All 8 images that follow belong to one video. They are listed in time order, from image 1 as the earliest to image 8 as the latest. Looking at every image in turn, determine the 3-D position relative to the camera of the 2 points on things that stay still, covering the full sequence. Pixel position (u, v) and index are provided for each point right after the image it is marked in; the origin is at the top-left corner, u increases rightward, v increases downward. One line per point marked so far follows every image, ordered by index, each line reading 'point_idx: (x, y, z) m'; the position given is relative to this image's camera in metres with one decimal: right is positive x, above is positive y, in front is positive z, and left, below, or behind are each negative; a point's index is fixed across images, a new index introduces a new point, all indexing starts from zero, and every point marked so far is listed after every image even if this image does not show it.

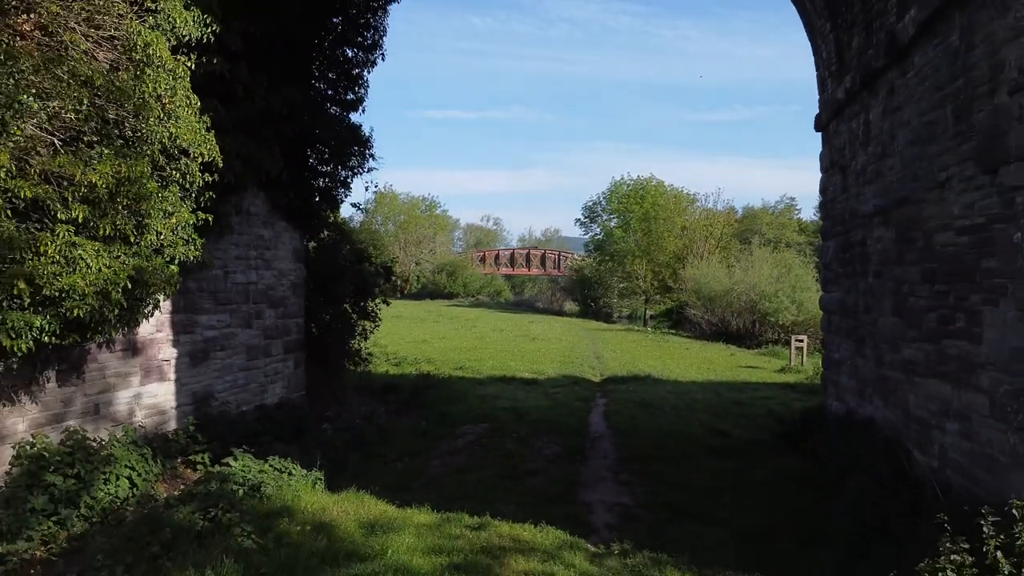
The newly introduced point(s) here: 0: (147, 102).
0: (-1.8, +0.9, +4.3) m
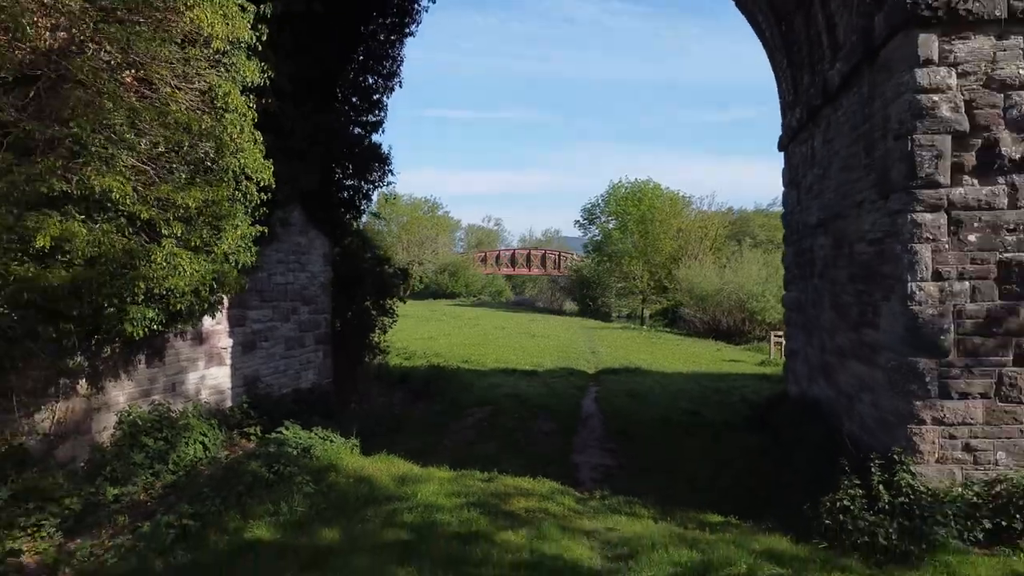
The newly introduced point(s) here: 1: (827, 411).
0: (-1.8, +0.9, +5.4) m
1: (+2.3, -0.9, +6.2) m
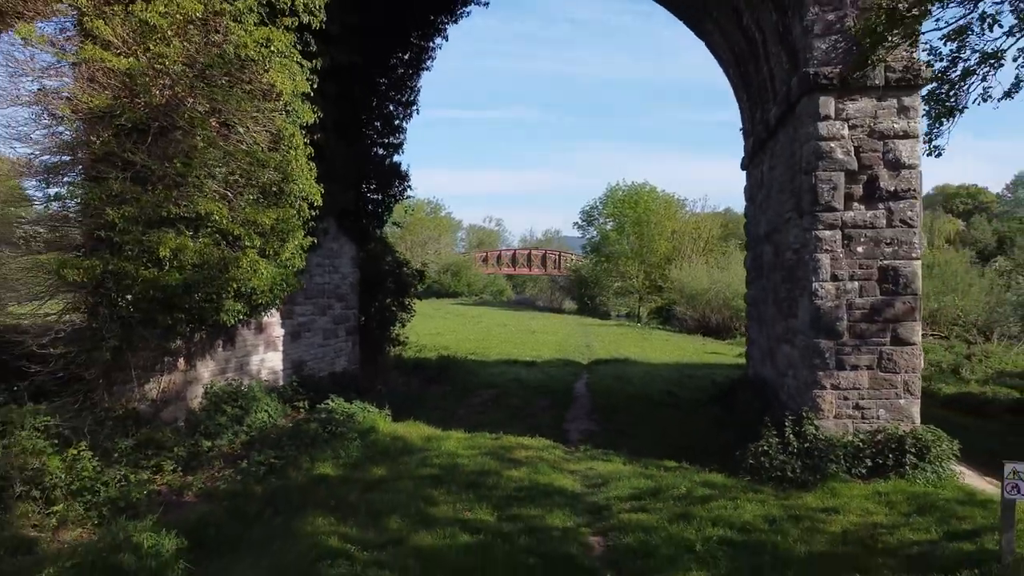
0: (-1.8, +1.0, +6.8) m
1: (+2.3, -0.9, +7.6) m
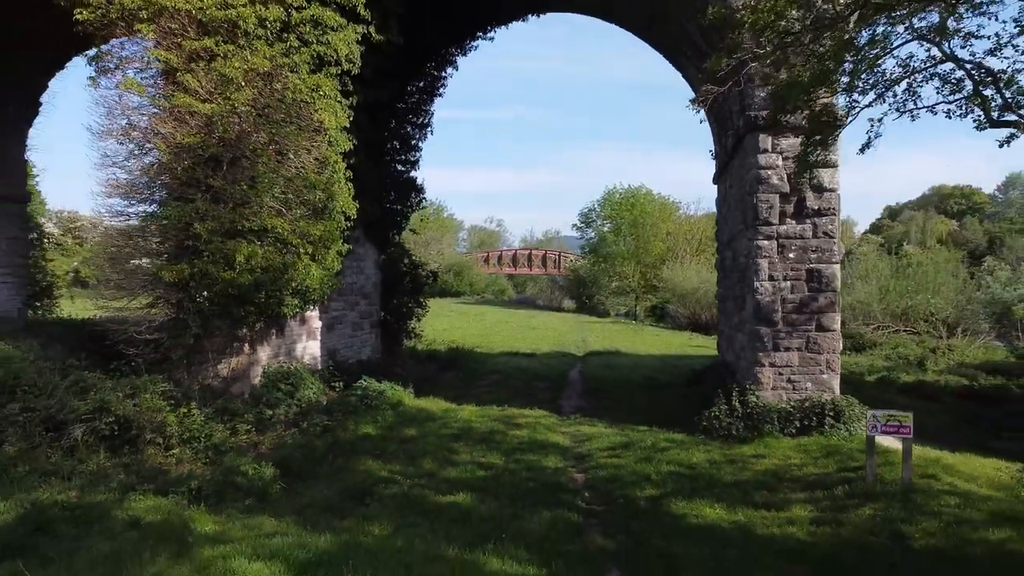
0: (-1.8, +1.0, +8.3) m
1: (+2.4, -0.9, +9.1) m
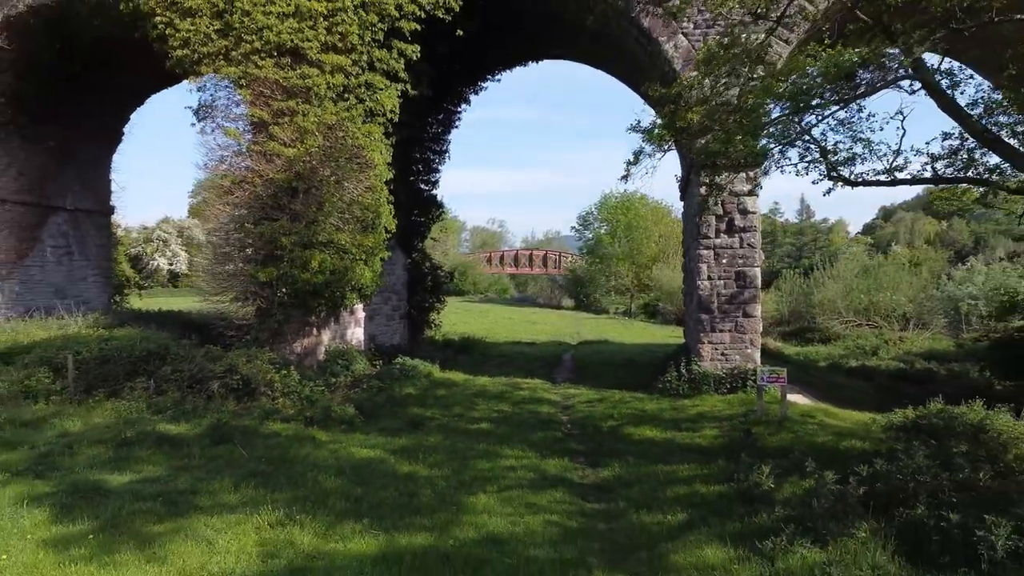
0: (-1.7, +1.0, +10.8) m
1: (+2.4, -0.8, +11.6) m
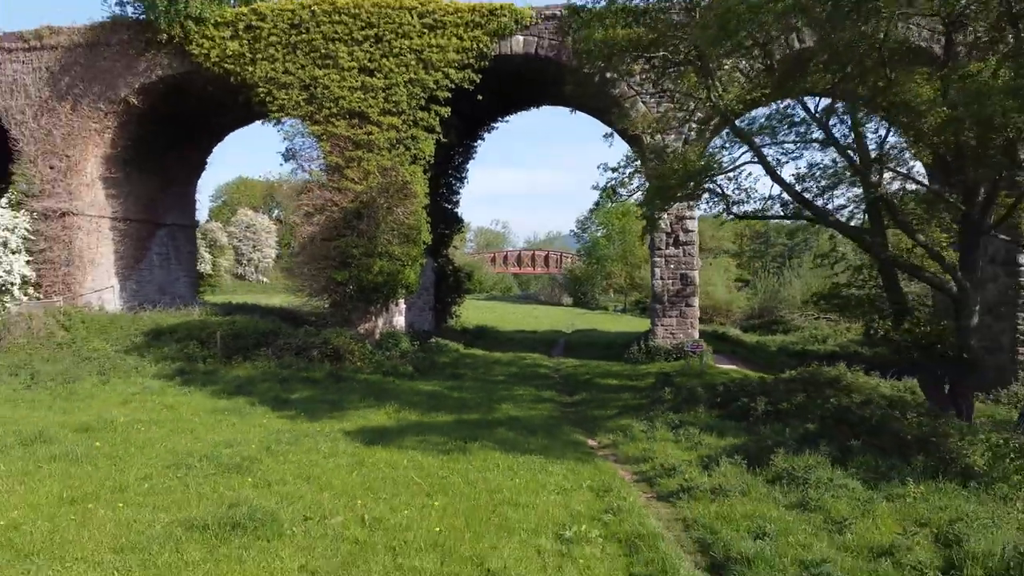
0: (-1.6, +1.0, +14.6) m
1: (+2.6, -0.8, +15.4) m
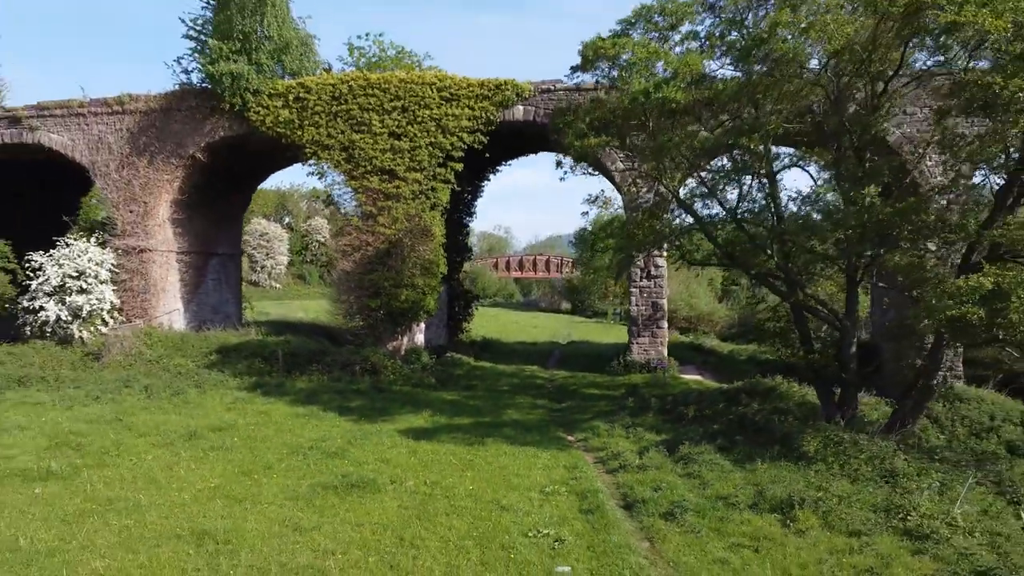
0: (-1.6, +0.5, +17.6) m
1: (+2.6, -1.3, +18.4) m
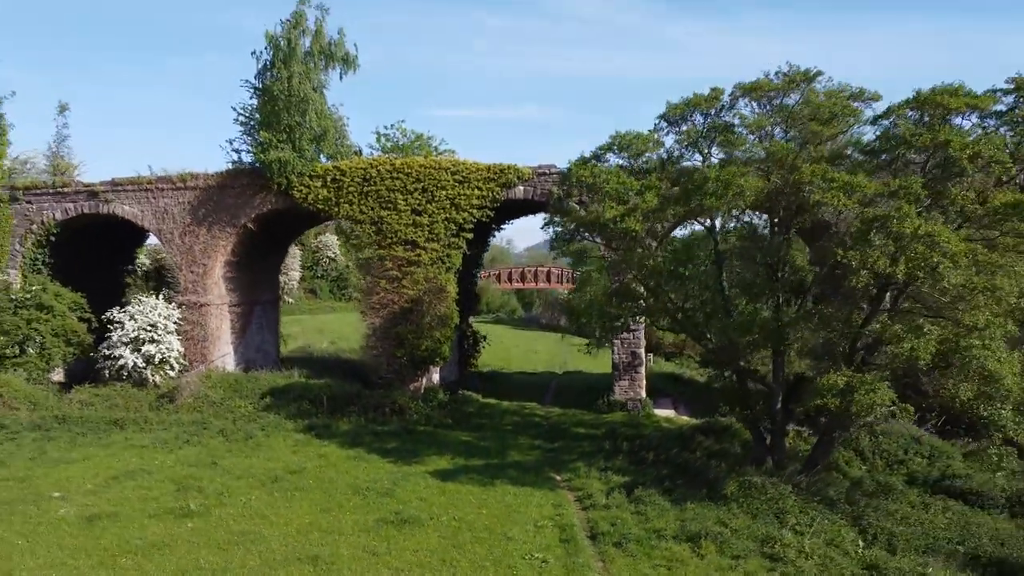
0: (-1.5, -0.7, +20.9) m
1: (+2.7, -2.5, +21.6) m
